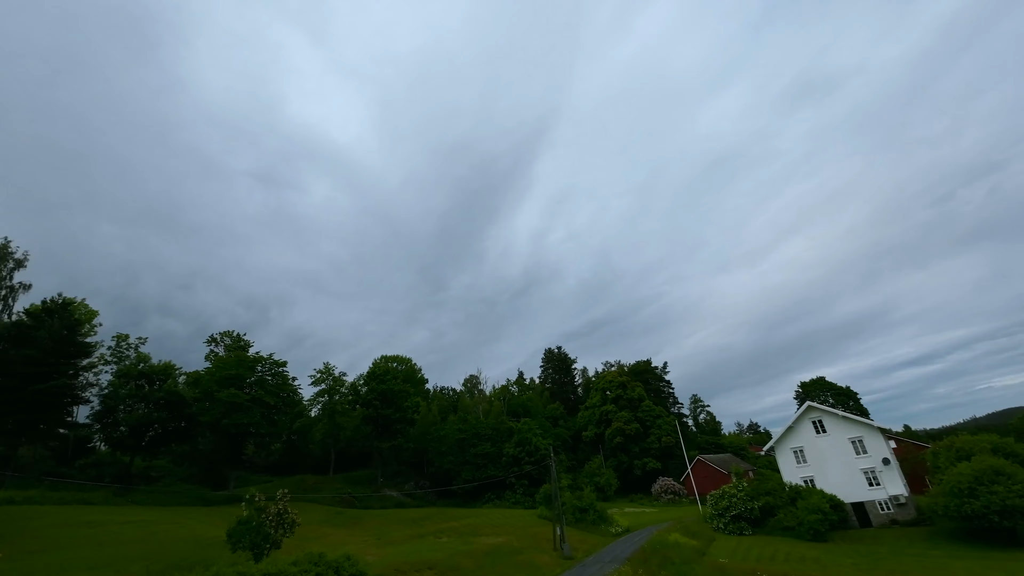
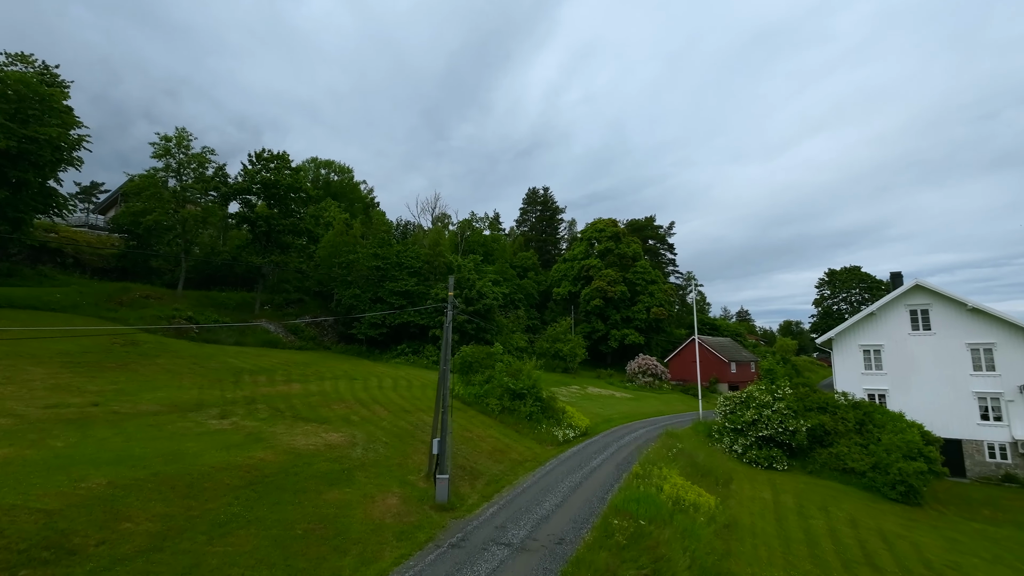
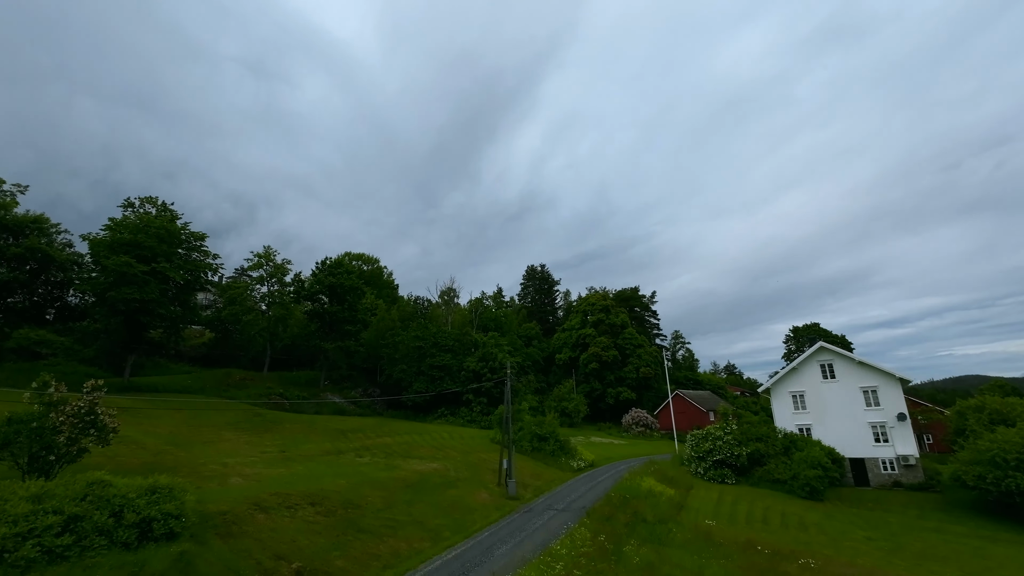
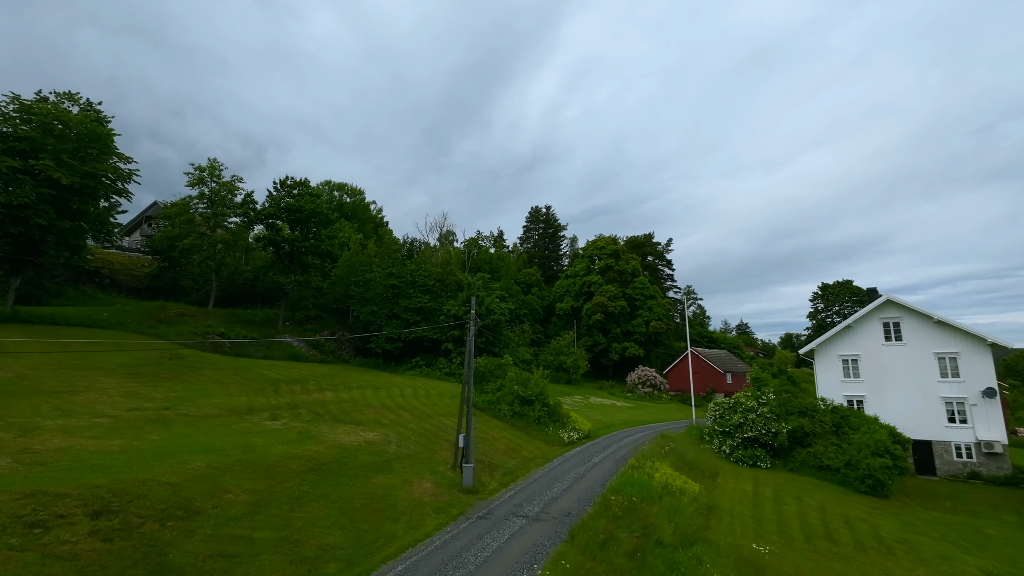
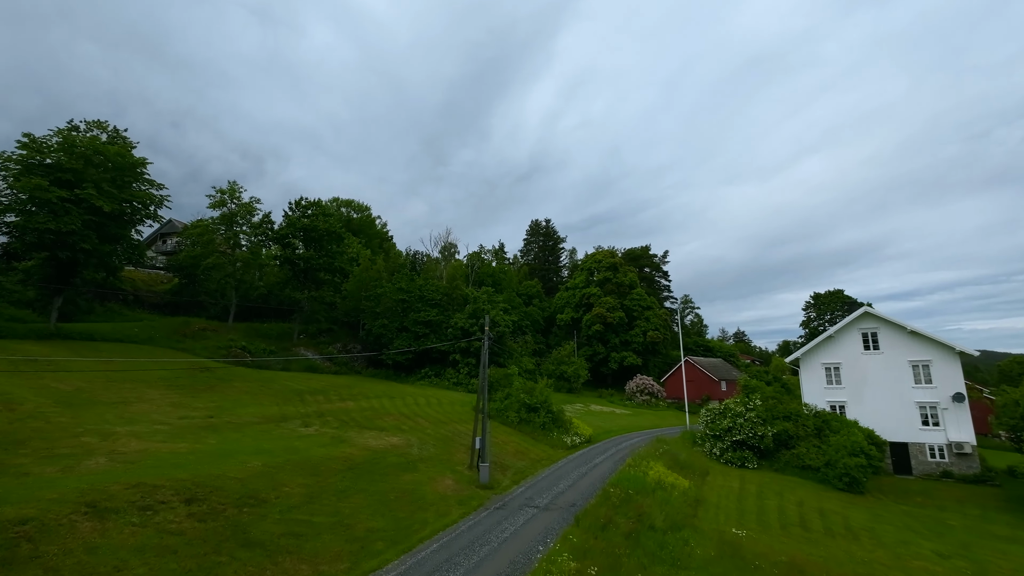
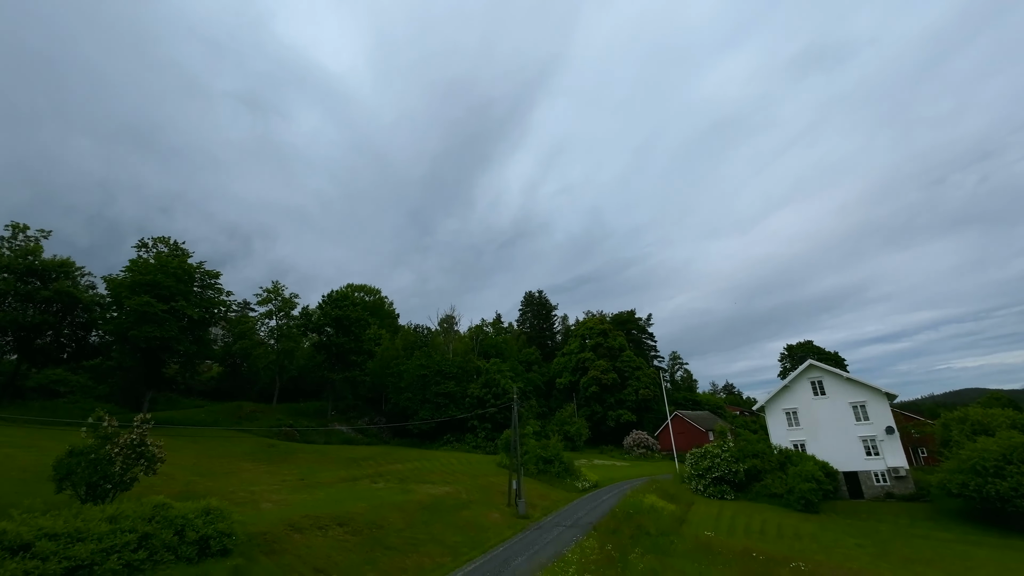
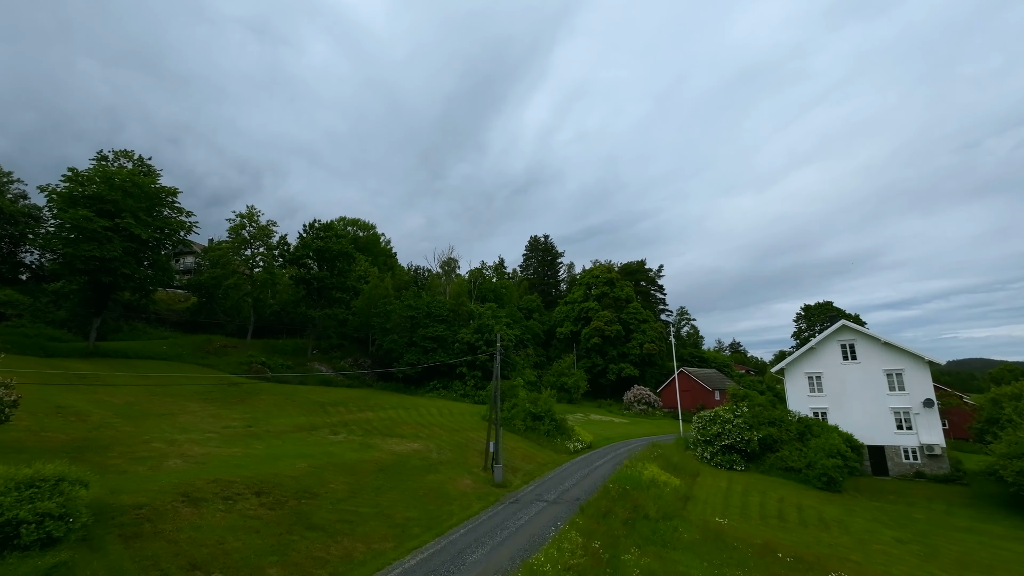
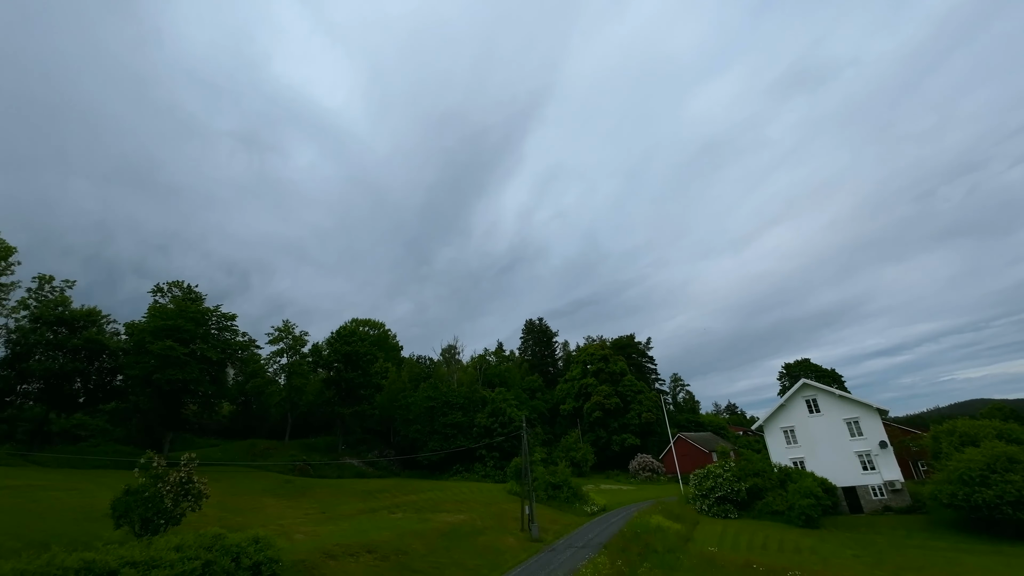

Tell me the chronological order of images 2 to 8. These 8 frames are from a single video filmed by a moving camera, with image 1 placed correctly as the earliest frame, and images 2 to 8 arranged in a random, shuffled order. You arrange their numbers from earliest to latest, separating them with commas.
8, 6, 3, 7, 5, 4, 2
